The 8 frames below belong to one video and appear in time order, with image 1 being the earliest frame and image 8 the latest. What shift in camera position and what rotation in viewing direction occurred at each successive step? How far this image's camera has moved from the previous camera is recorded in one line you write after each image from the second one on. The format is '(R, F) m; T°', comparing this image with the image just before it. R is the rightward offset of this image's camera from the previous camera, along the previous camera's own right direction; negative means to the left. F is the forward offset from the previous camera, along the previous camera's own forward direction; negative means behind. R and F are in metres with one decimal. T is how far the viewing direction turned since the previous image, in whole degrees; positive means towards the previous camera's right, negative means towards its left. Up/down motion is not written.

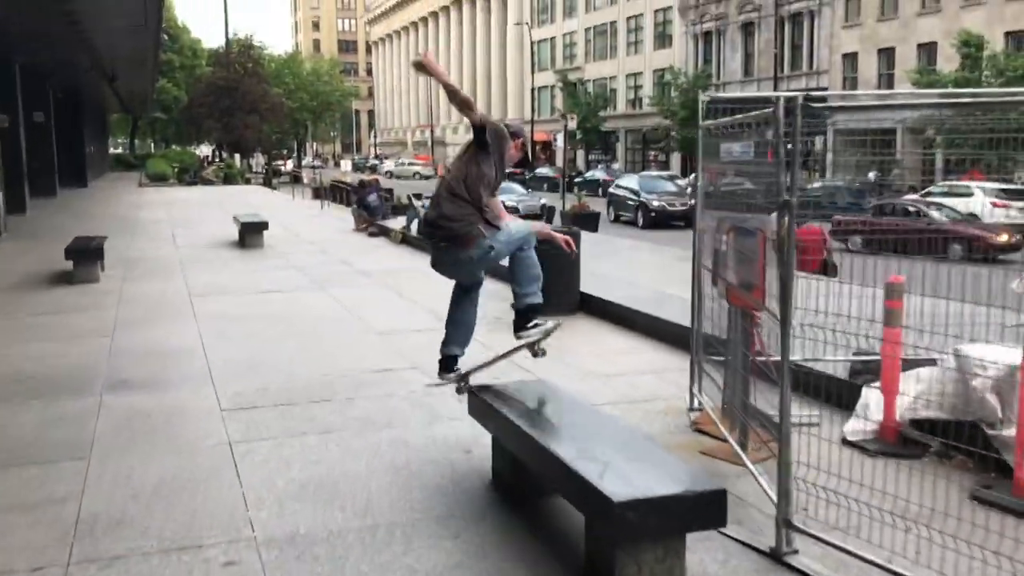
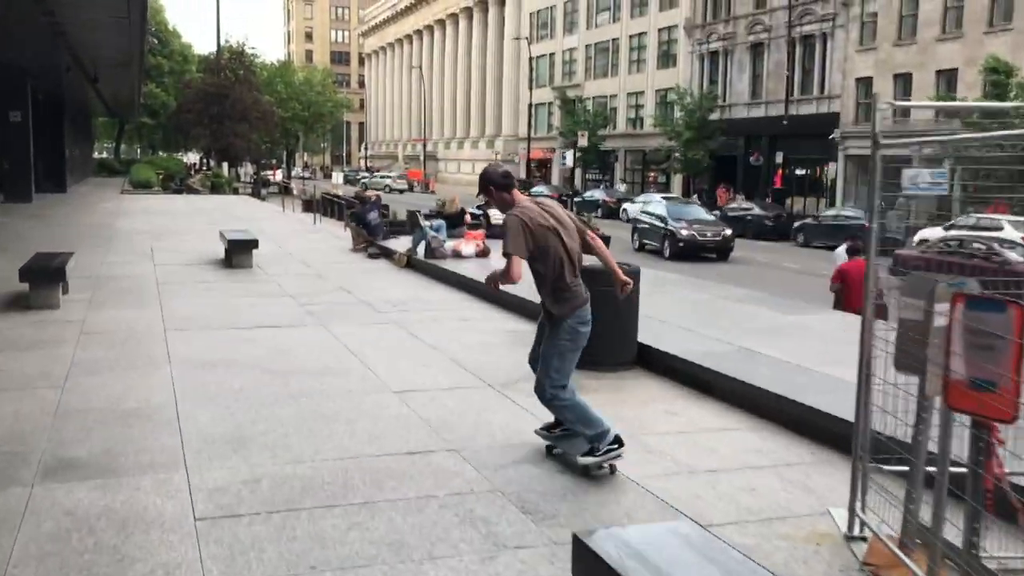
(-0.6, +2.3) m; +1°
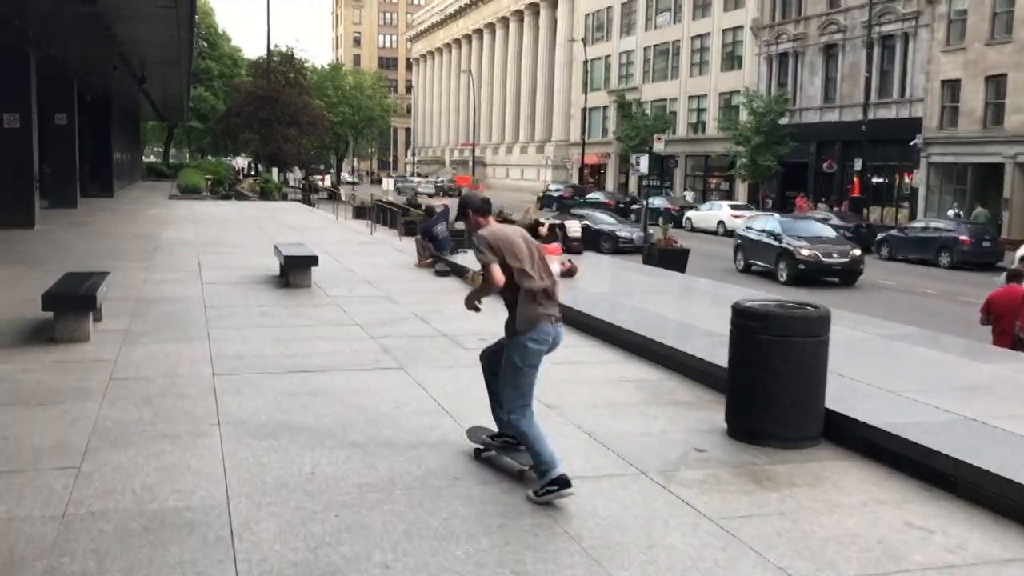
(-0.8, +2.5) m; -2°
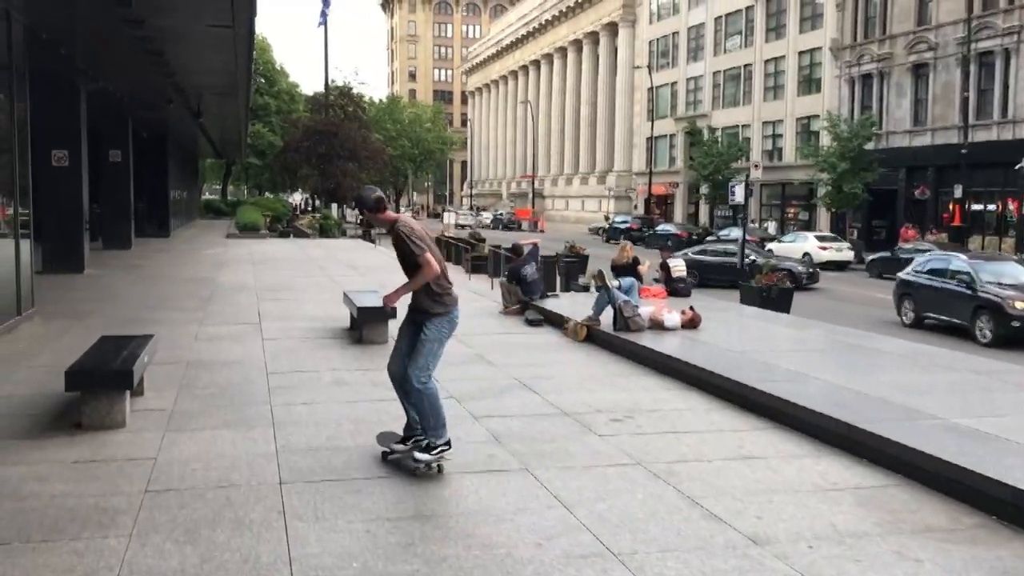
(-0.8, +2.6) m; -3°
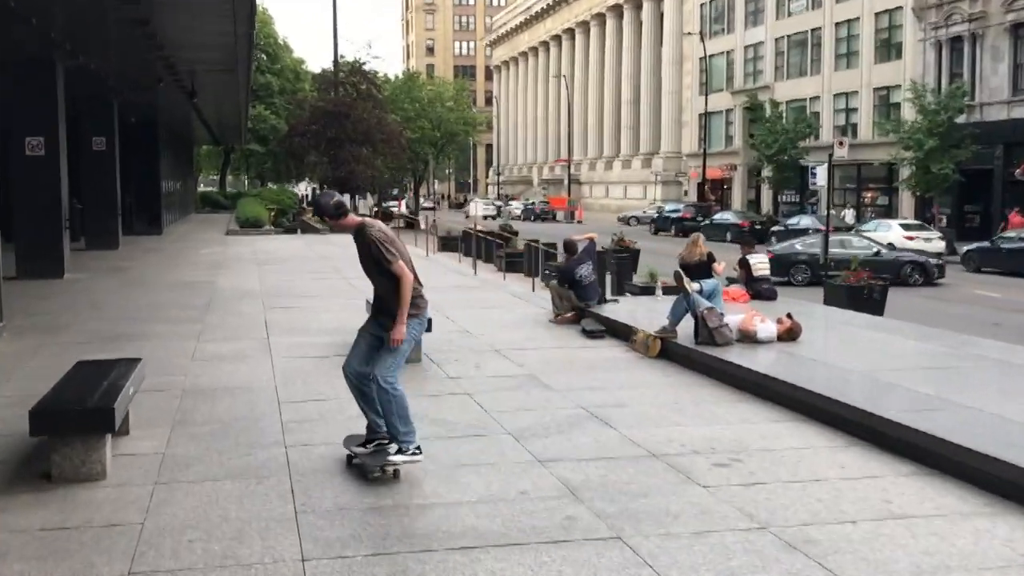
(-0.5, +1.9) m; 0°
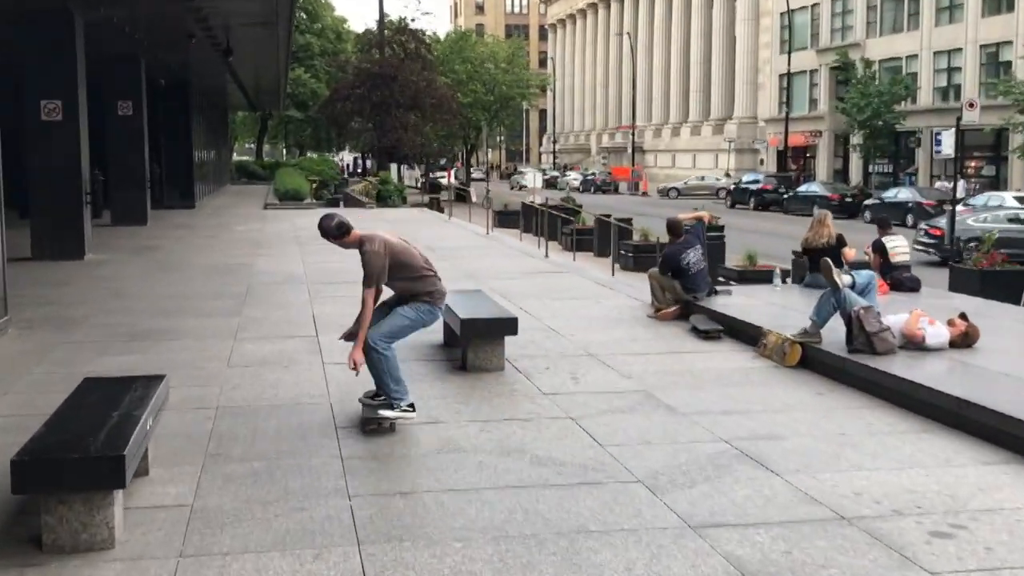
(-0.6, +2.0) m; -2°
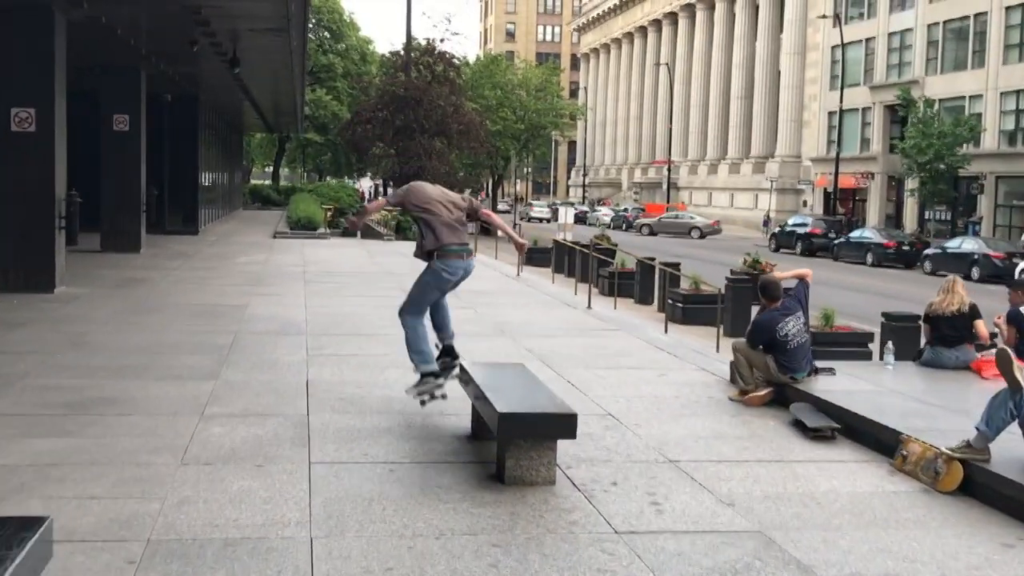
(-0.3, +2.4) m; -1°
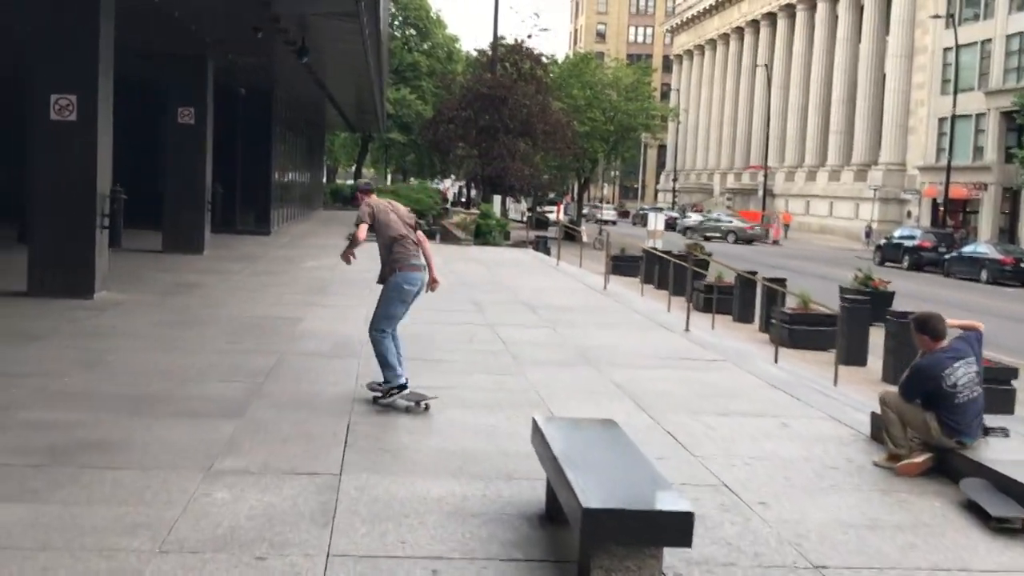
(-0.1, +1.8) m; -5°
